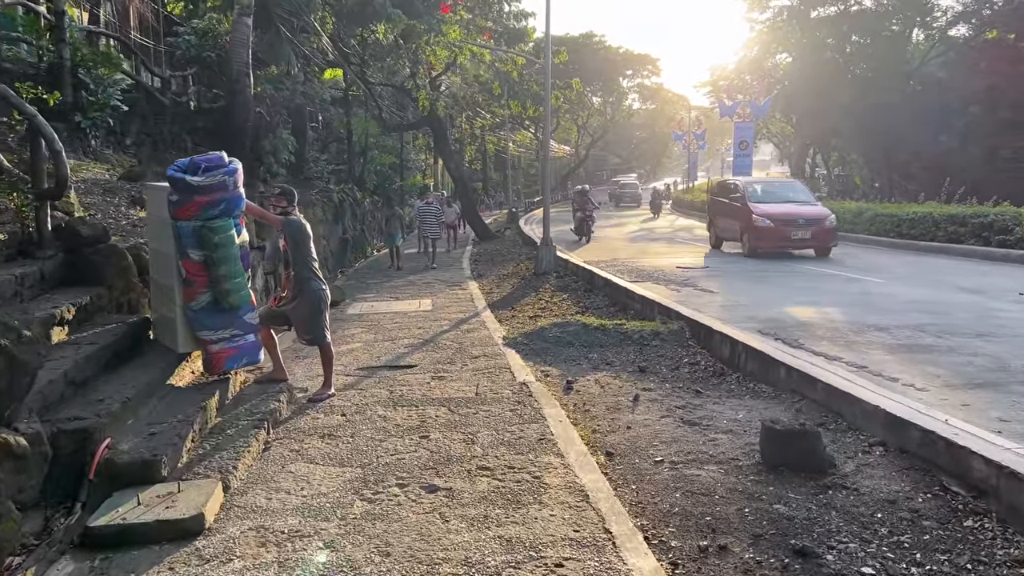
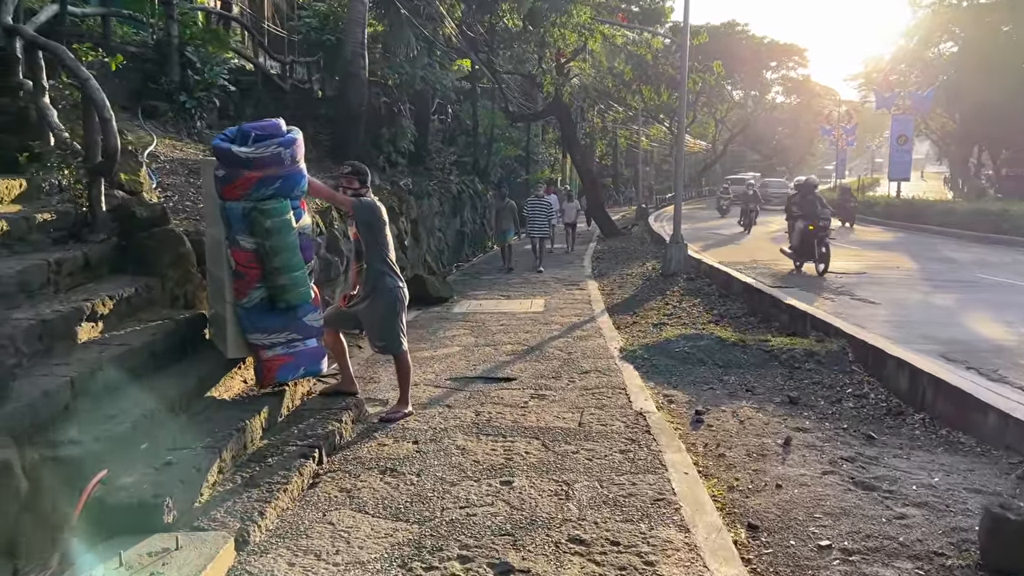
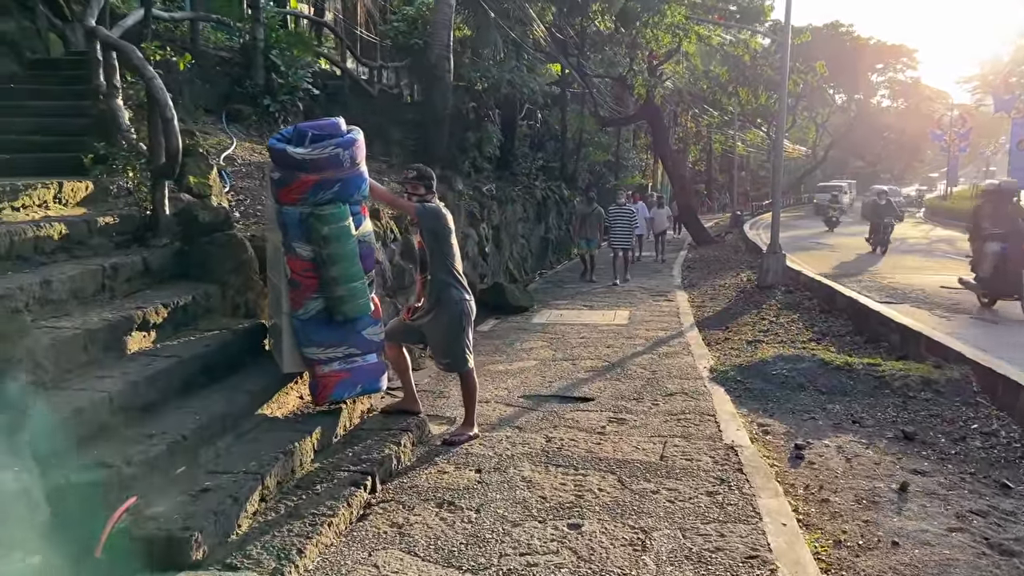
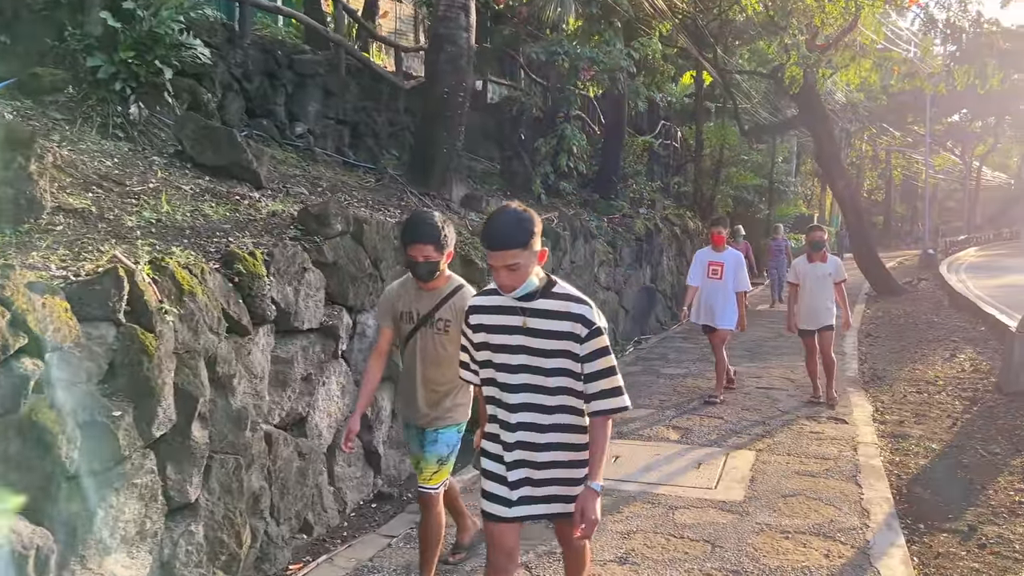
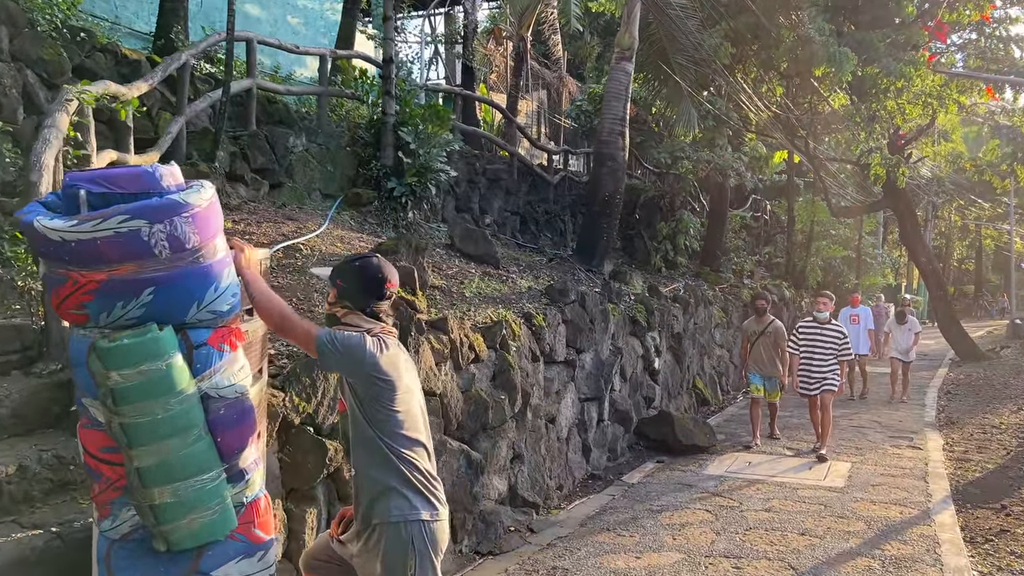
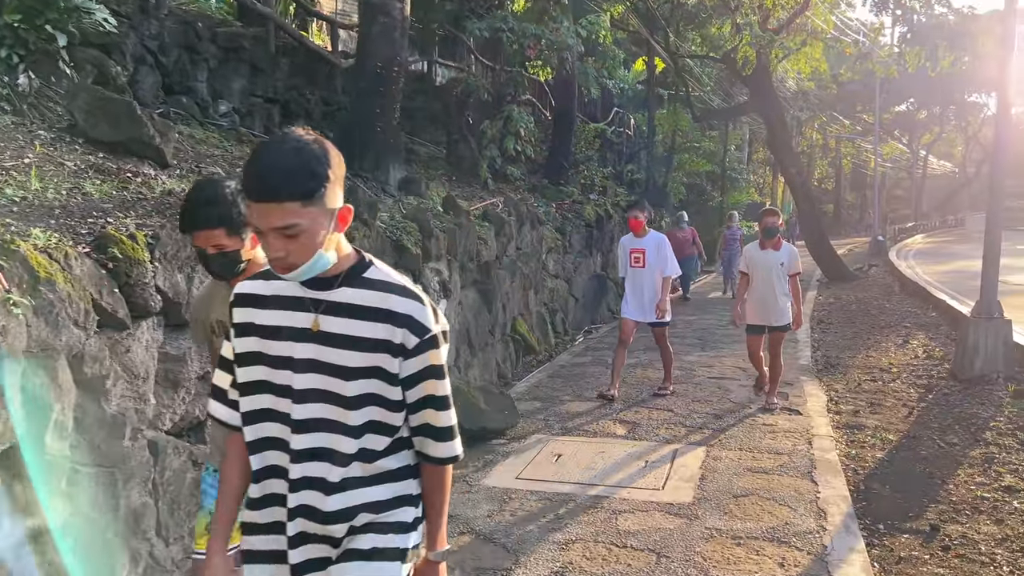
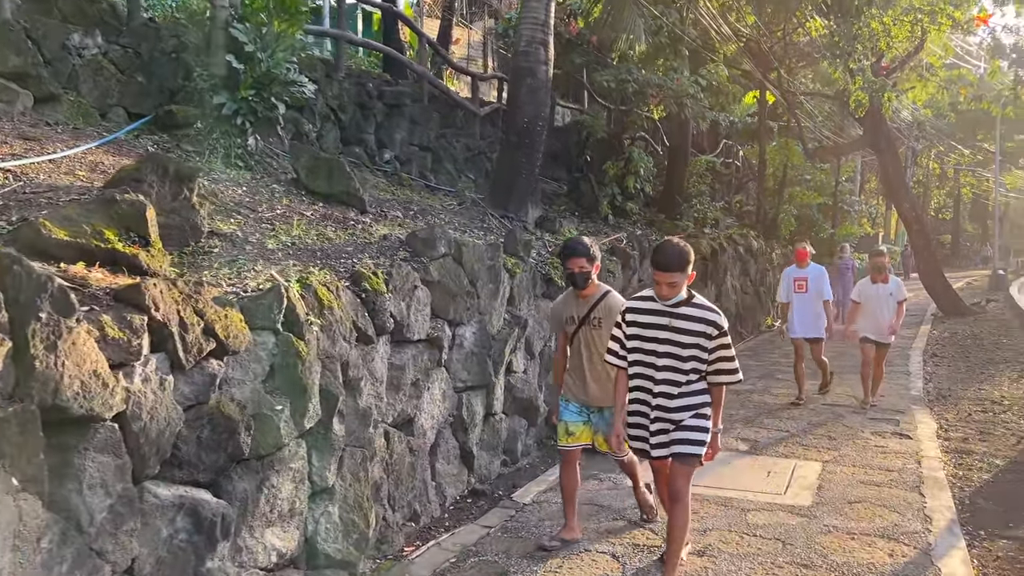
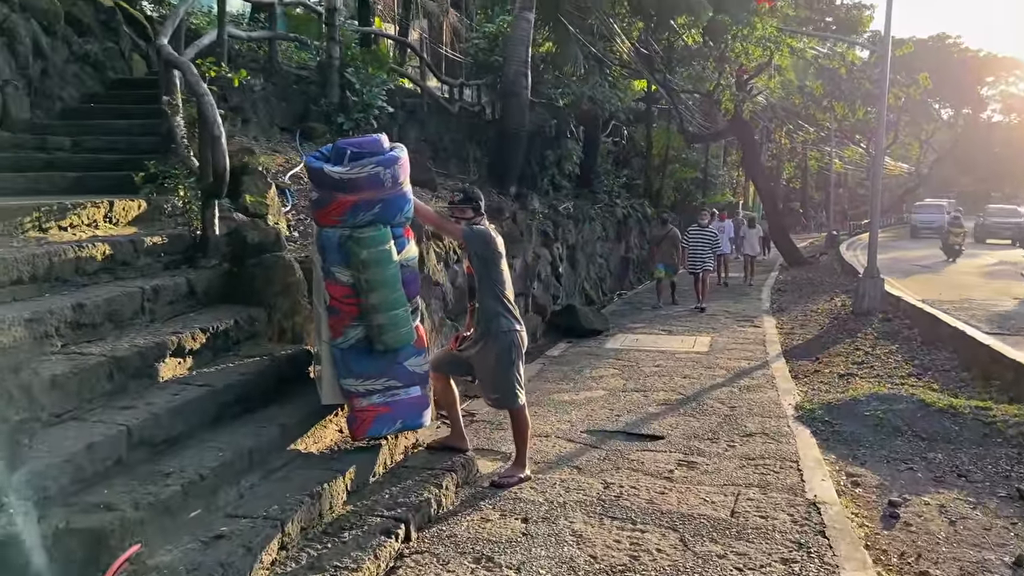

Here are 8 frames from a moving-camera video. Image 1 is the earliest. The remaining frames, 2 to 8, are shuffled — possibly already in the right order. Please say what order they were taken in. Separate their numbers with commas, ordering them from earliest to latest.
2, 3, 8, 5, 7, 4, 6
